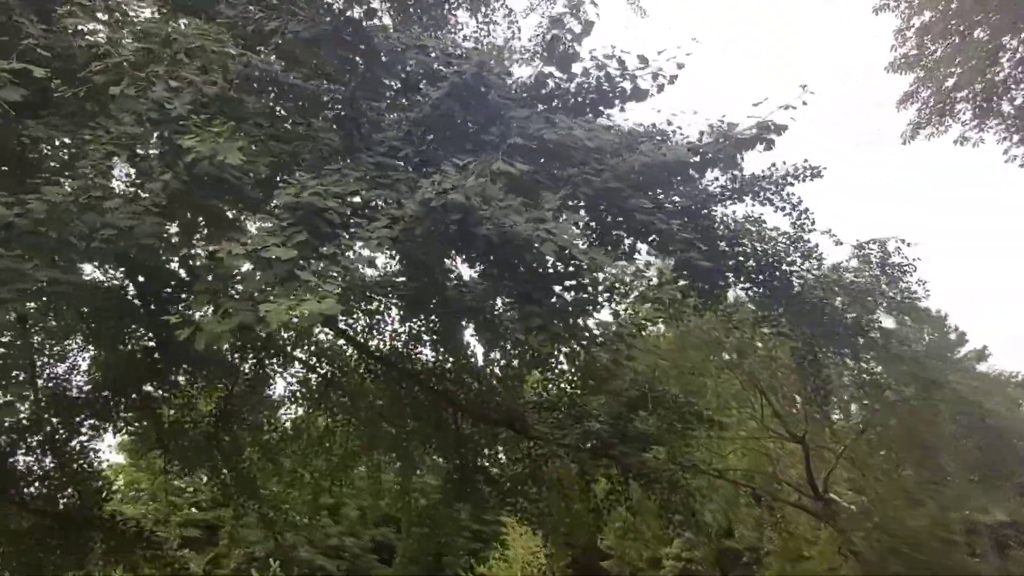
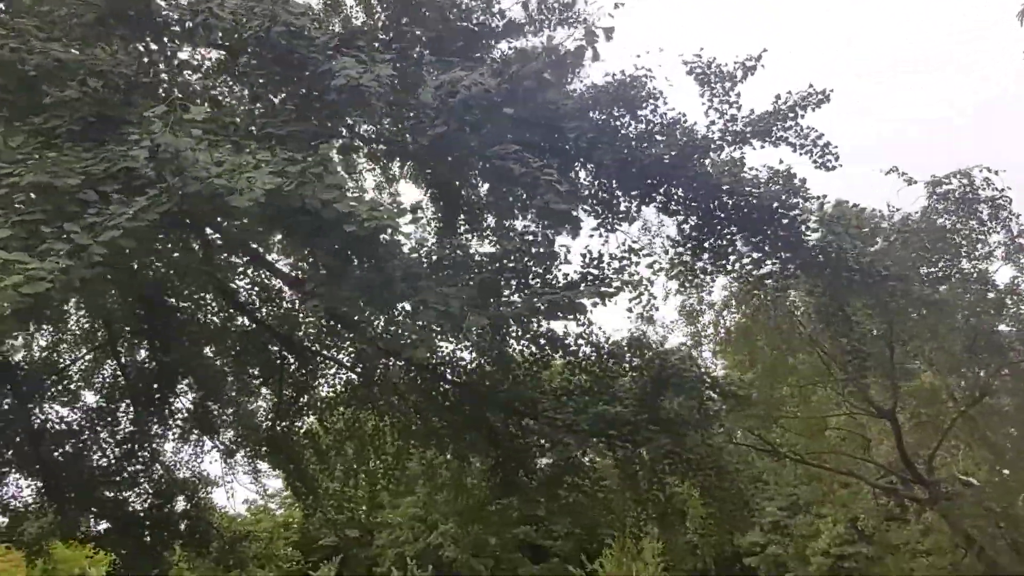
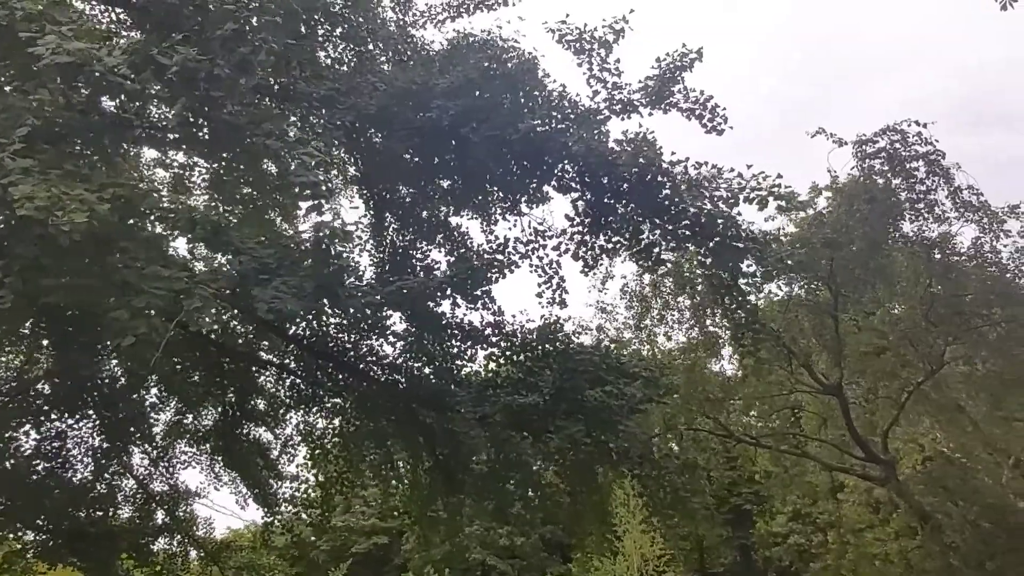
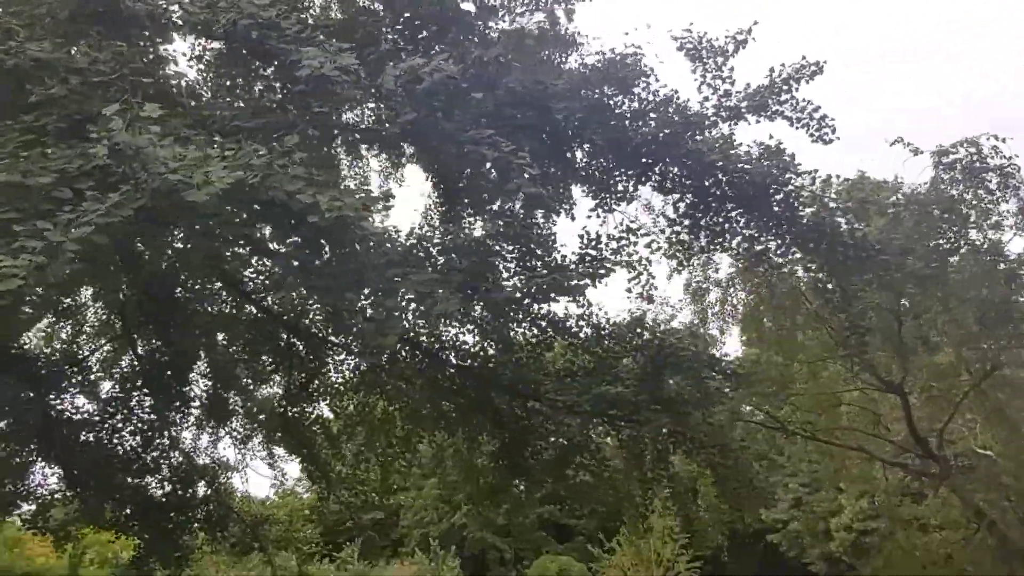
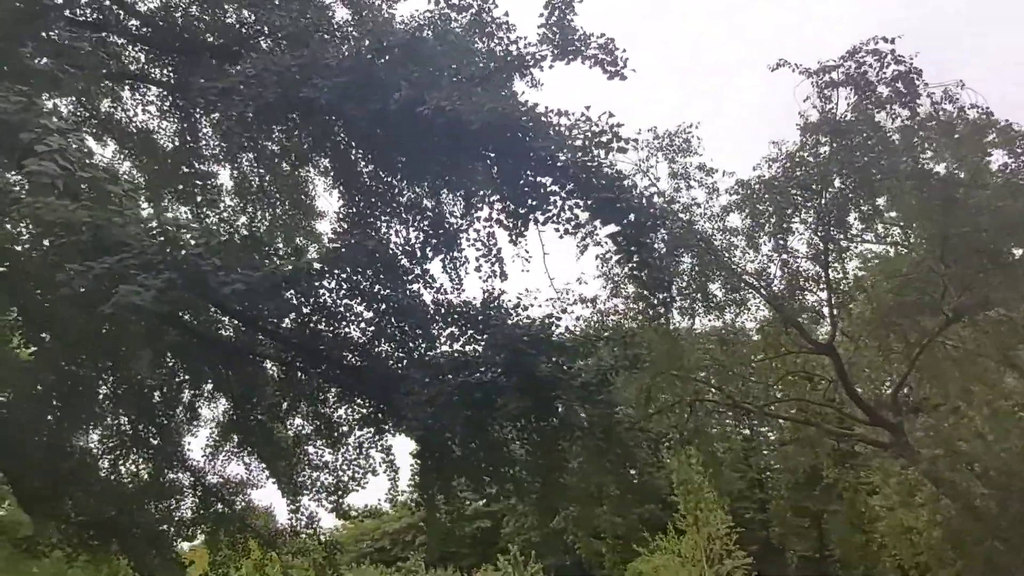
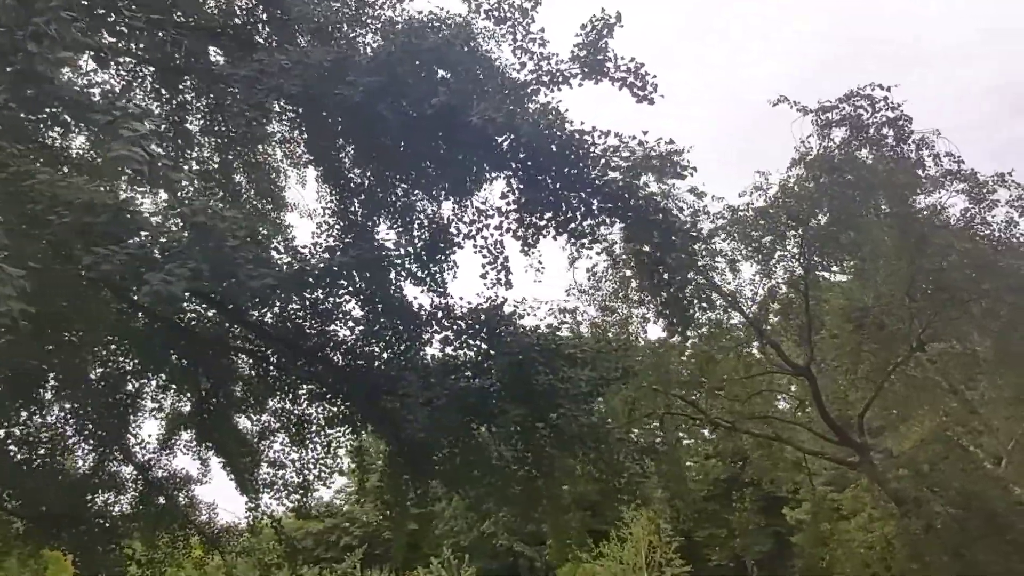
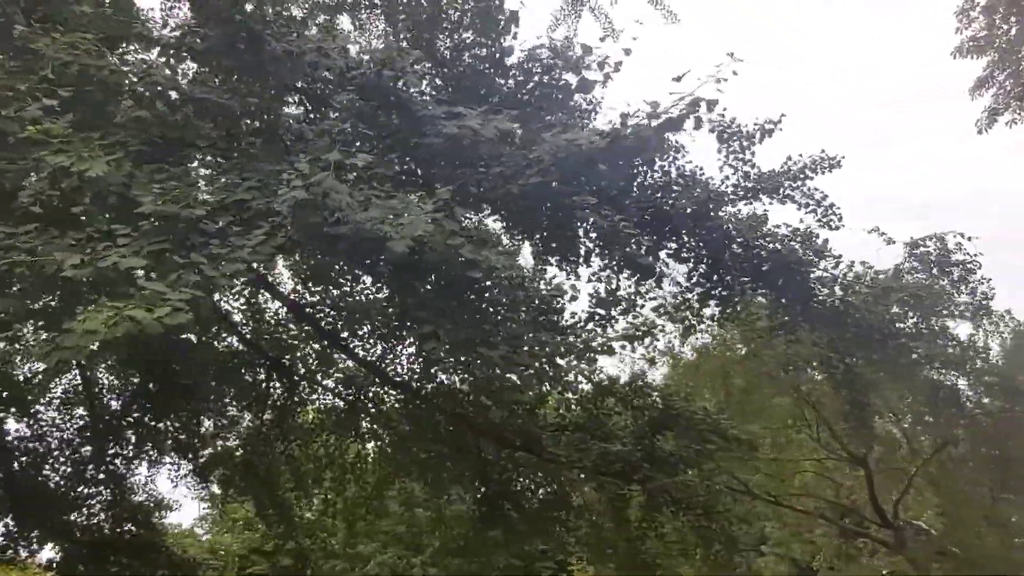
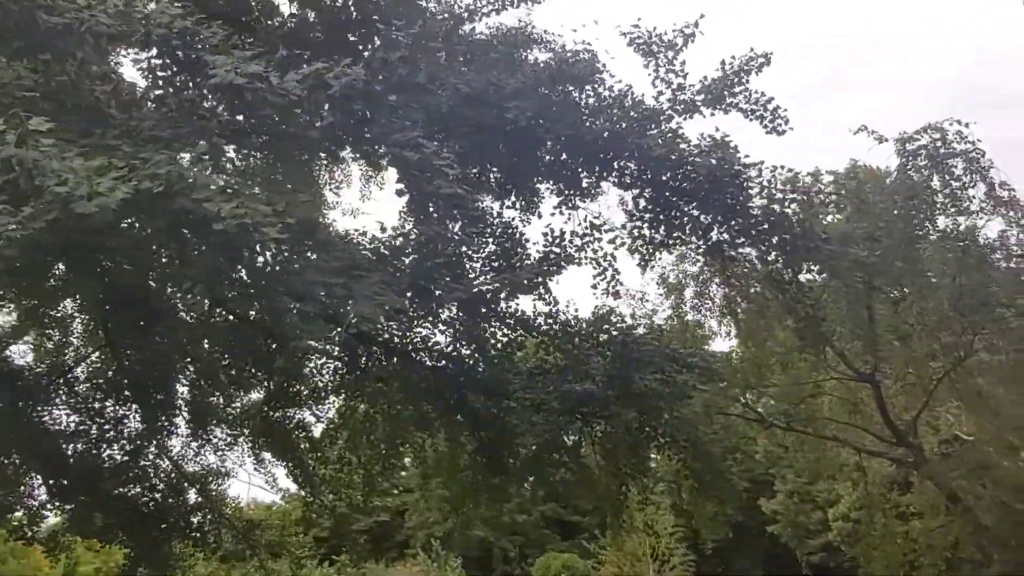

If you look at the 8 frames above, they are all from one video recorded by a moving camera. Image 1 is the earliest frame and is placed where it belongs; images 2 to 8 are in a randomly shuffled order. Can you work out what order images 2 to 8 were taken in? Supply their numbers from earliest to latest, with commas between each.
7, 2, 4, 8, 3, 6, 5
